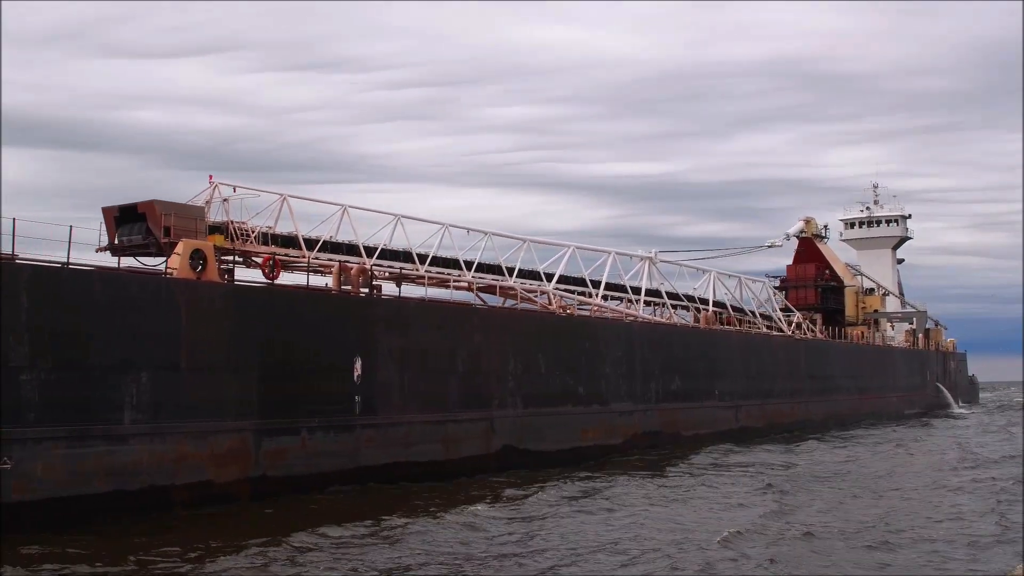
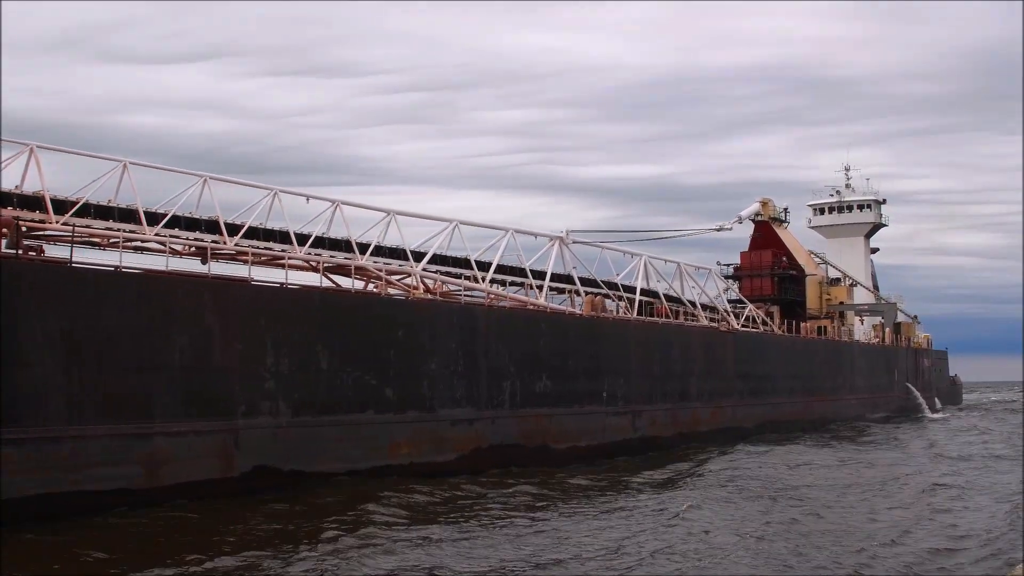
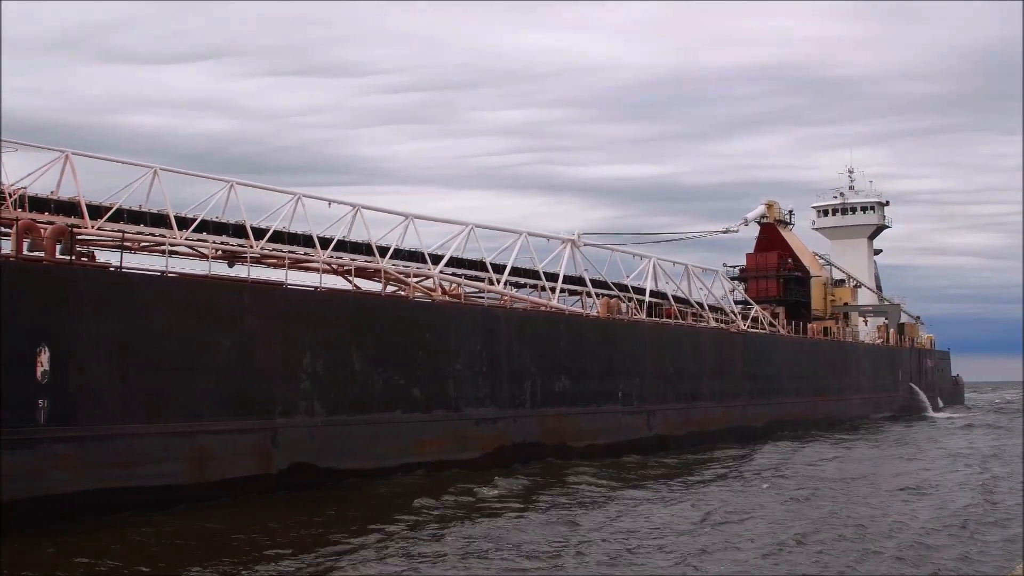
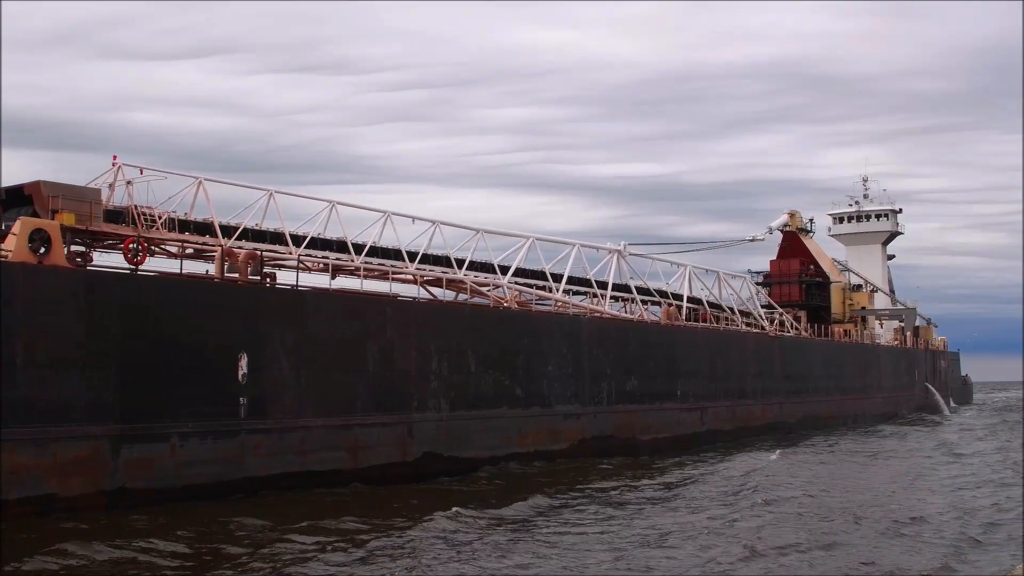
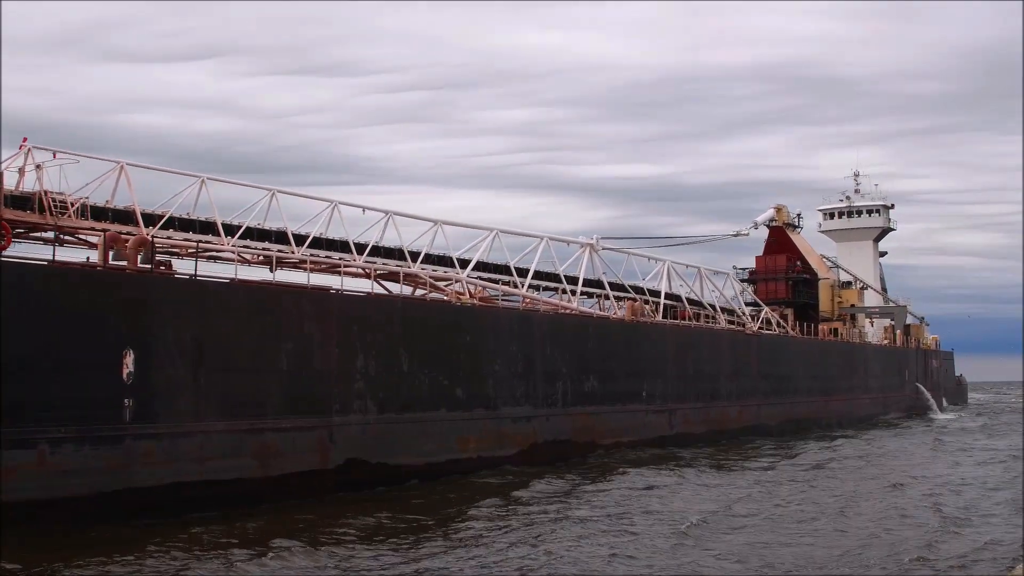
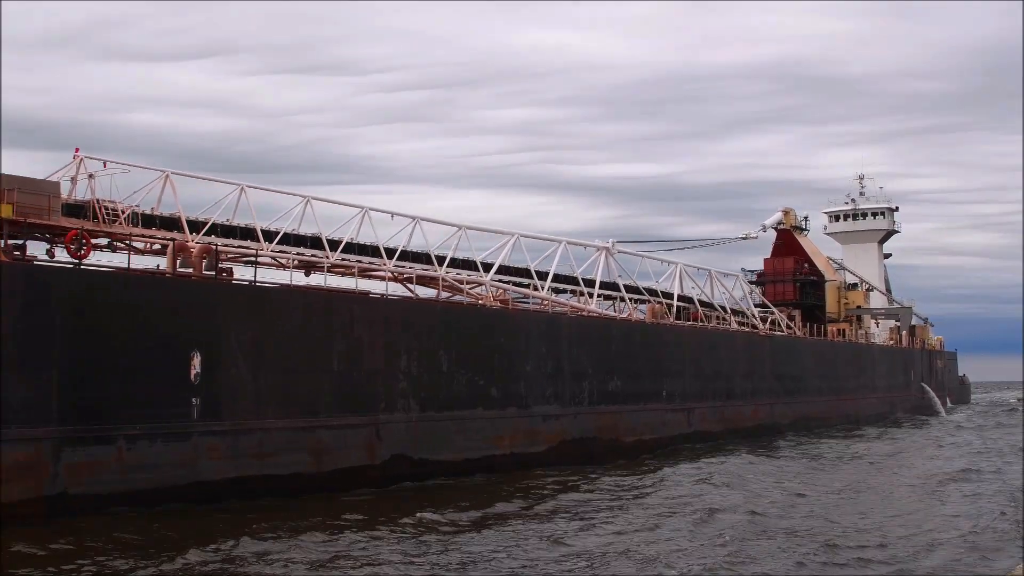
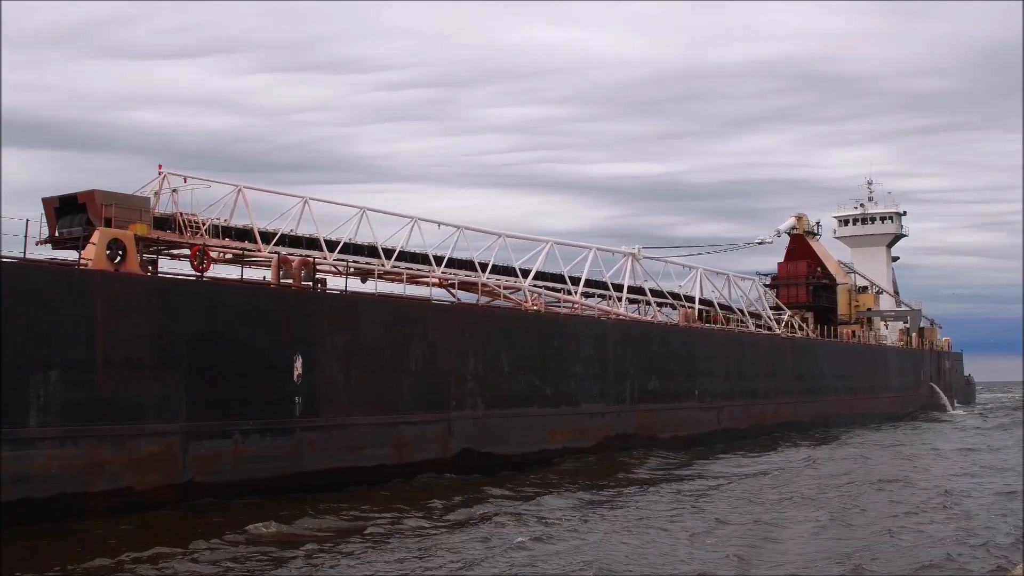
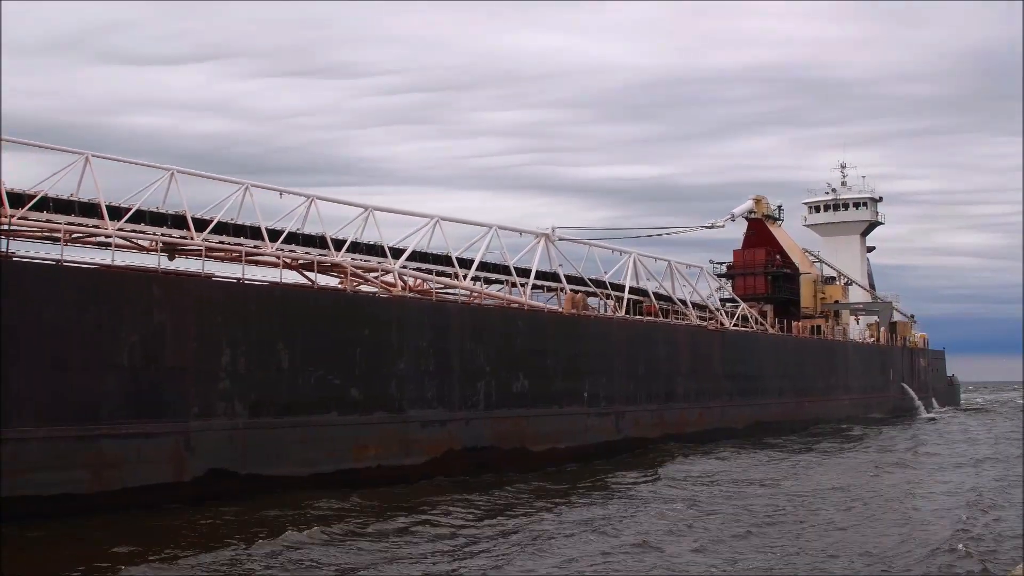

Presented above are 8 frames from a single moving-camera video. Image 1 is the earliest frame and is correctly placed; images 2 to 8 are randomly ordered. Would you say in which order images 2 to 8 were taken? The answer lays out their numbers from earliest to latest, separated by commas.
7, 4, 6, 5, 3, 2, 8
